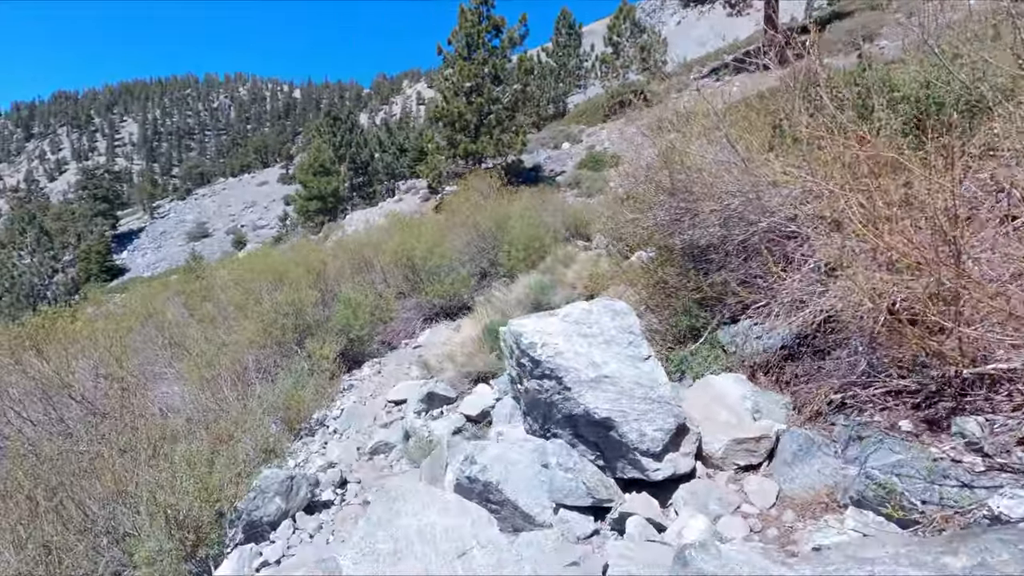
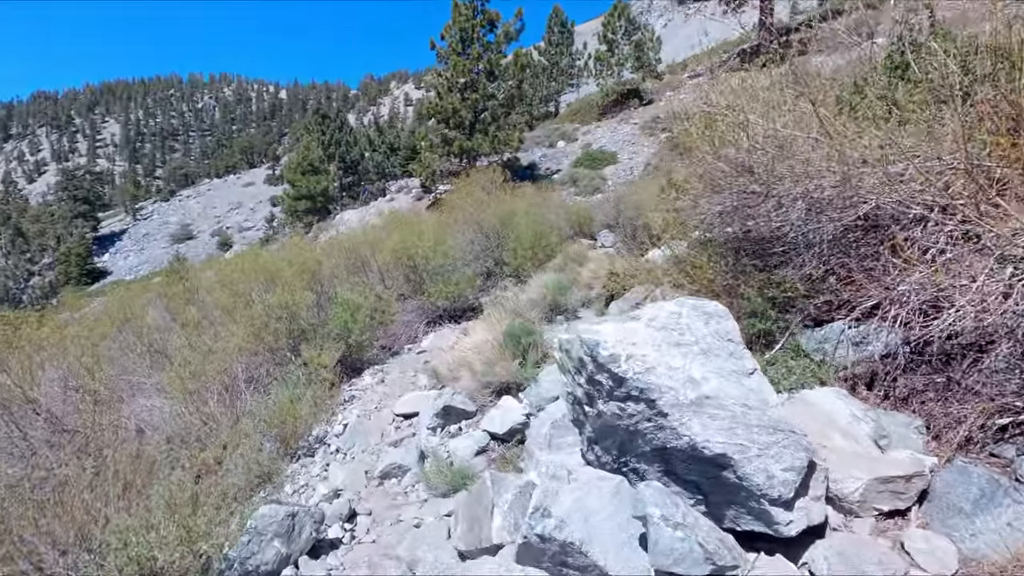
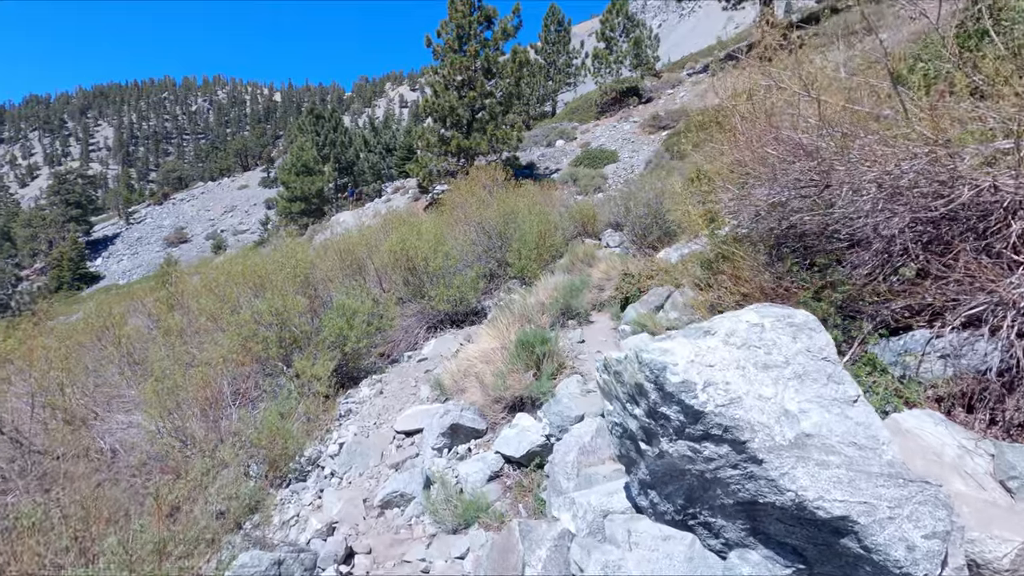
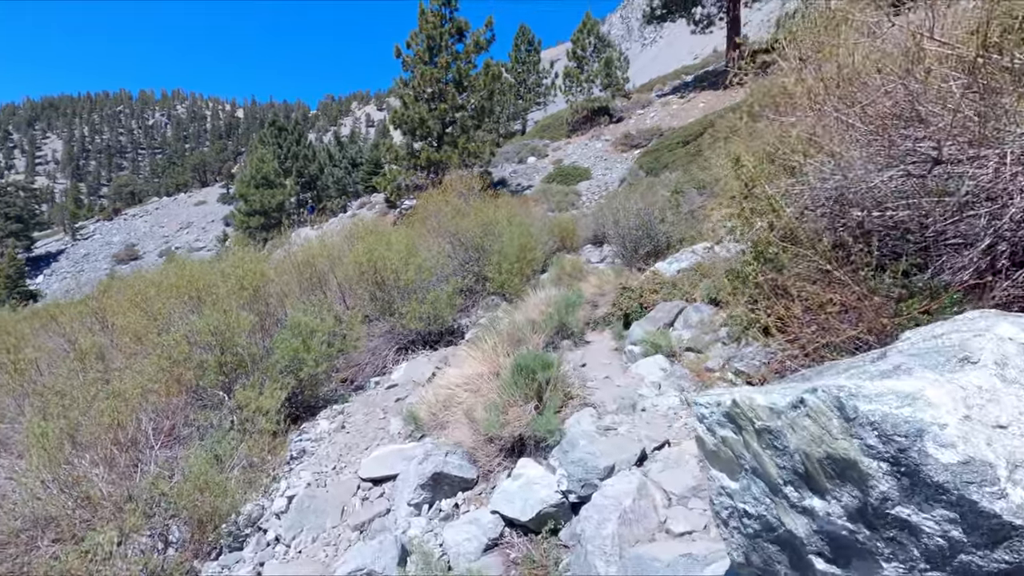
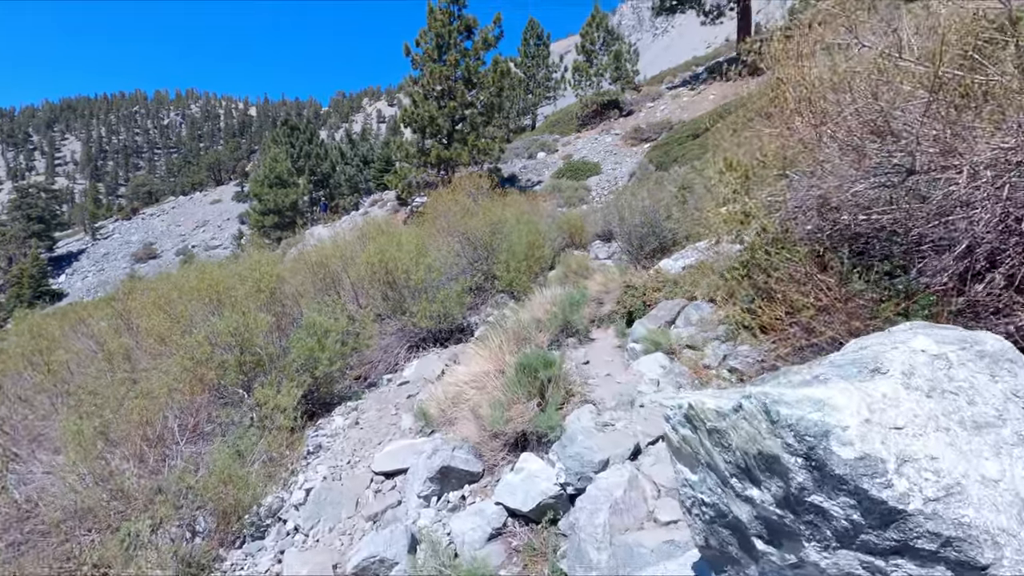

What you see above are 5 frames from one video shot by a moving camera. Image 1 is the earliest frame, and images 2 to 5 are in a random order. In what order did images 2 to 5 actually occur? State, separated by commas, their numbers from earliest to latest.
2, 3, 5, 4
